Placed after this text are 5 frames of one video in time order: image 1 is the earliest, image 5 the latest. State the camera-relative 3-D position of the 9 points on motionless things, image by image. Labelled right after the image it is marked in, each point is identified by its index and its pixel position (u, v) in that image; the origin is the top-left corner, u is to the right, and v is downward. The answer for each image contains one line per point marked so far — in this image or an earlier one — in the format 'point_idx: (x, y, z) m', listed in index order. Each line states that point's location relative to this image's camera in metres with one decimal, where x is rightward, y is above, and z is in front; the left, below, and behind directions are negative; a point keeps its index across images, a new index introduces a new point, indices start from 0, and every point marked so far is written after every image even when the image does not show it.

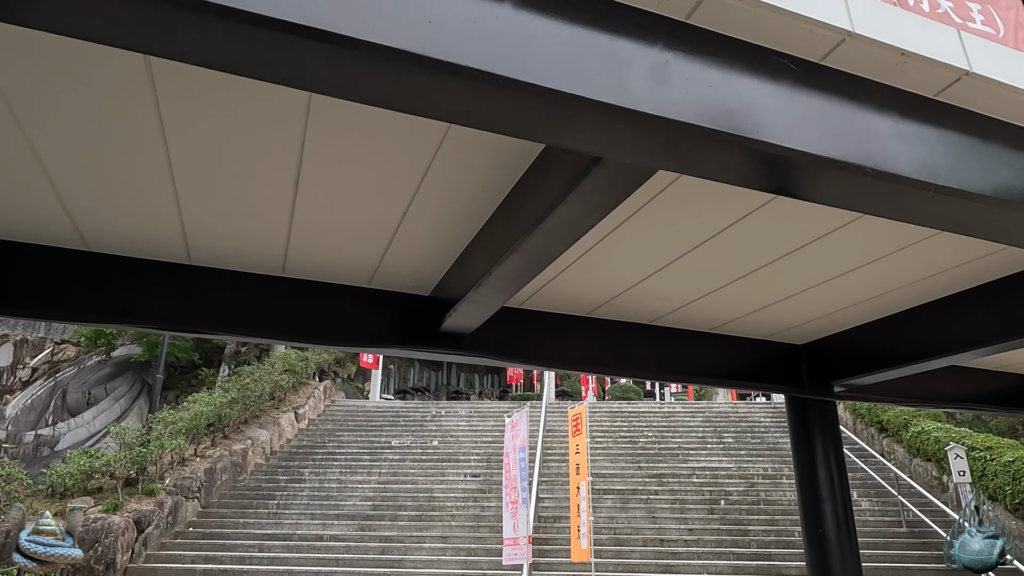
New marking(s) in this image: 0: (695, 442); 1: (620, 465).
0: (+3.1, -2.6, +11.3) m
1: (+1.7, -2.7, +10.3) m
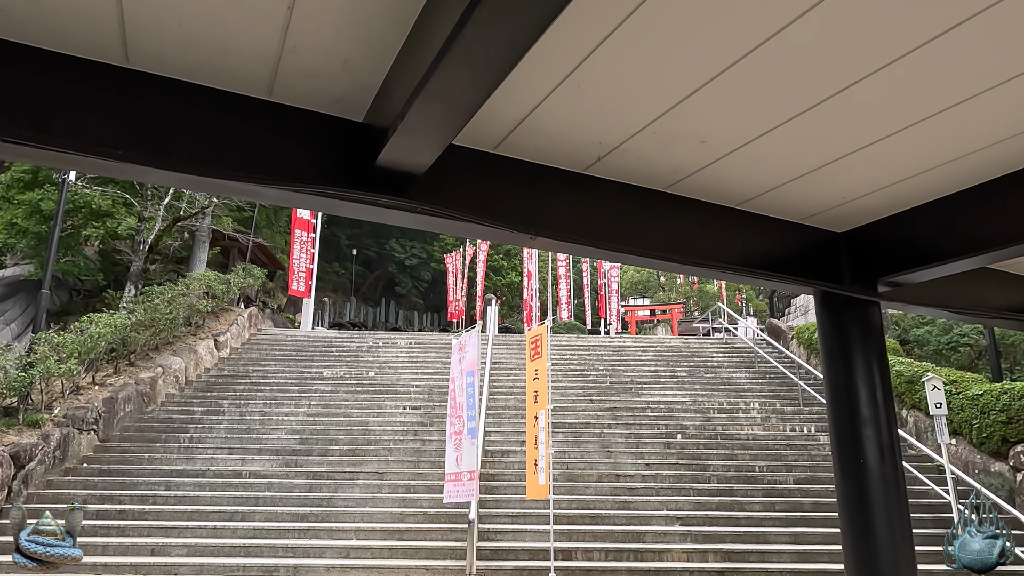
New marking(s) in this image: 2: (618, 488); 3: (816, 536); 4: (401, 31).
0: (+2.2, -1.4, +10.8) m
1: (+0.9, -1.6, +9.7) m
2: (+1.1, -2.1, +7.1) m
3: (+2.8, -2.3, +6.2) m
4: (-0.3, +0.7, +1.7) m
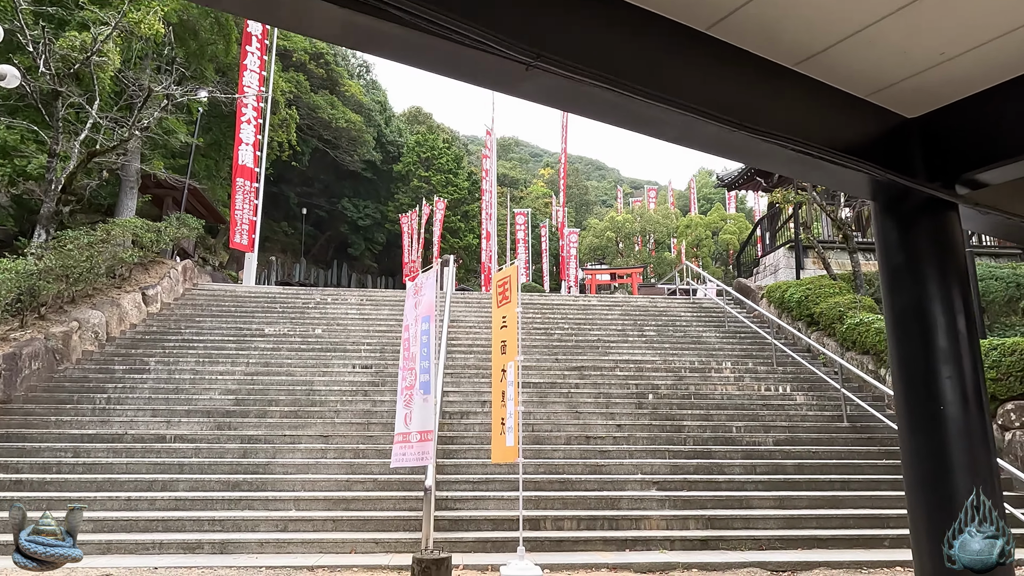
0: (+1.6, -0.7, +10.2) m
1: (+0.3, -0.9, +9.0) m
2: (+0.7, -1.6, +6.5) m
3: (+2.5, -1.8, +5.7) m
4: (-0.3, +0.9, +0.9) m
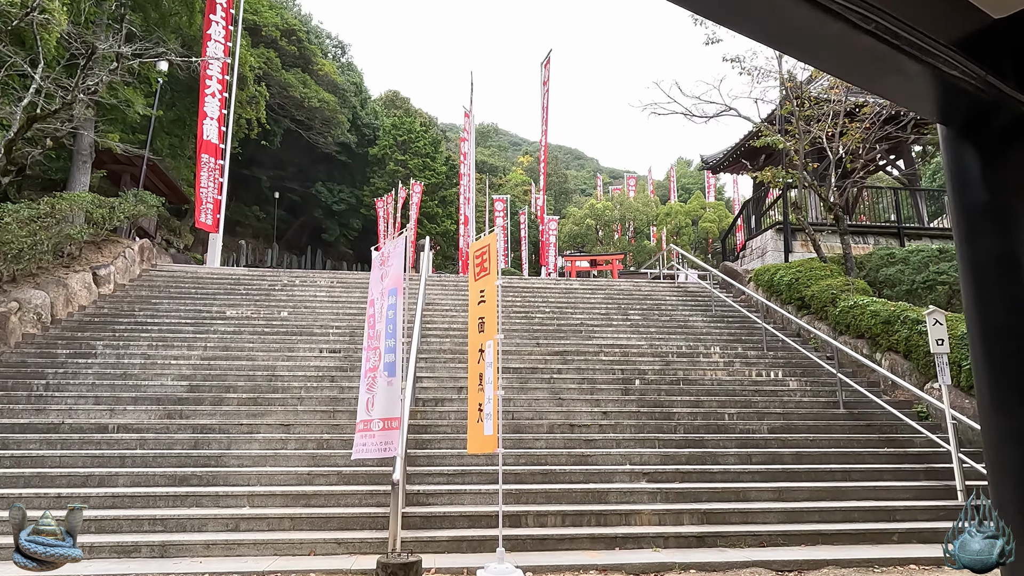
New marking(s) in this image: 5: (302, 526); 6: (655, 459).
0: (+1.3, -0.4, +9.8) m
1: (0.0, -0.7, +8.5) m
2: (+0.5, -1.4, +6.0) m
3: (+2.3, -1.6, +5.3) m
4: (-0.3, +1.1, +0.4) m
5: (-1.5, -1.7, +4.6) m
6: (+1.2, -1.5, +5.8) m
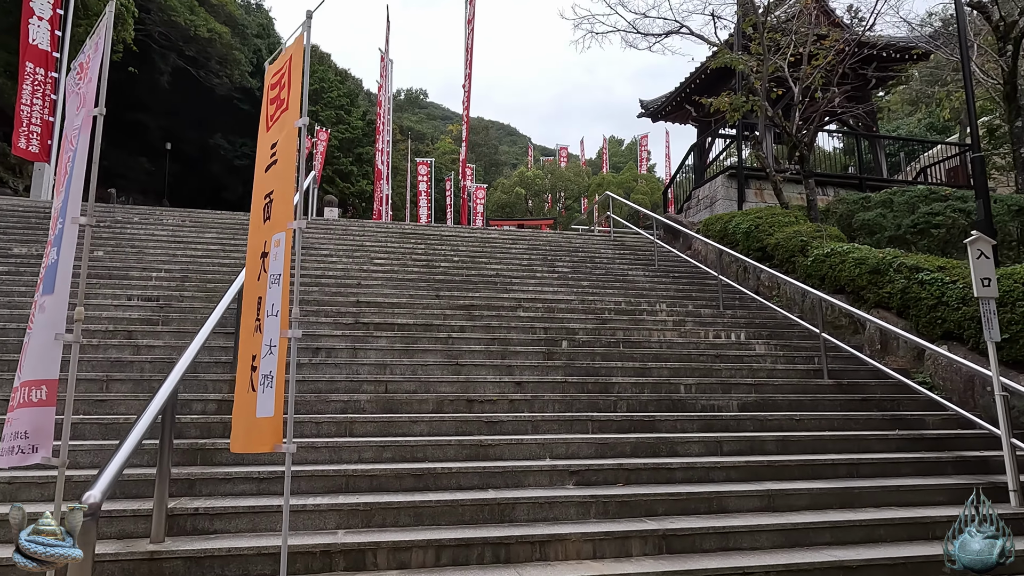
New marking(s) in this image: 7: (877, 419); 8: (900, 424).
0: (+0.1, +0.2, +7.9) m
1: (-1.0, 0.0, +6.5) m
2: (-0.3, -0.8, +4.1) m
3: (+1.6, -1.1, +3.6) m
4: (-0.5, +1.4, -1.7) m
5: (-2.1, -1.1, +2.5) m
6: (+0.4, -1.0, +4.0) m
7: (+2.5, -0.9, +4.6) m
8: (+2.7, -0.9, +4.7) m
